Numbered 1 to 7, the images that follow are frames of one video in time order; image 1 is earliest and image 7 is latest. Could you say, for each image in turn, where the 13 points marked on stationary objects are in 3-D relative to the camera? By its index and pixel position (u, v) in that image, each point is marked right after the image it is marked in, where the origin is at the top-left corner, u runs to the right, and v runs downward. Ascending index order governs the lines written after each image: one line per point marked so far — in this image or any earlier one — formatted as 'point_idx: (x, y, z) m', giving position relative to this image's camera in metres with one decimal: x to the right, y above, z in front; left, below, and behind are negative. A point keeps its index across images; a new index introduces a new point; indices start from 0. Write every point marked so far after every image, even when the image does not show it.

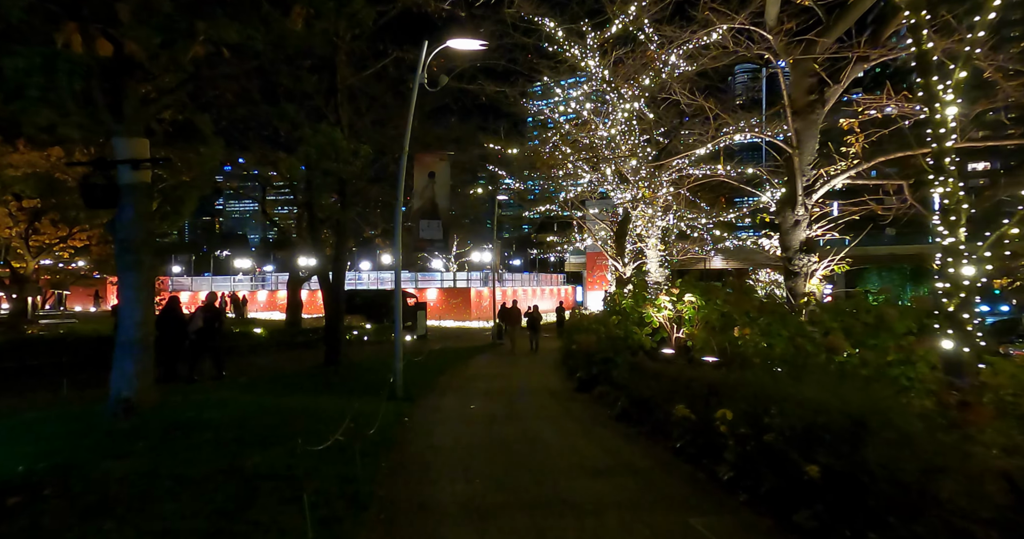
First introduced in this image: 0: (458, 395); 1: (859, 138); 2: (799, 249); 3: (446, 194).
0: (-1.0, -2.3, +11.9) m
1: (+4.8, +1.8, +9.0) m
2: (+4.1, +0.3, +9.1) m
3: (-1.2, +1.4, +11.7) m
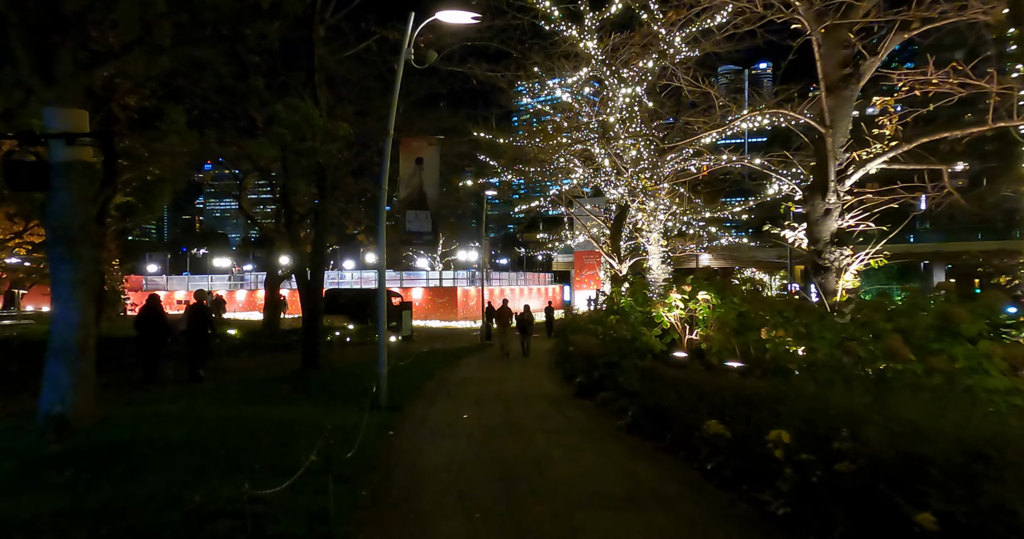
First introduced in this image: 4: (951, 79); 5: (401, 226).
0: (-1.1, -2.3, +10.8) m
1: (+4.8, +1.9, +8.1) m
2: (+4.1, +0.4, +8.2) m
3: (-1.3, +1.4, +10.7) m
4: (+5.2, +2.3, +7.6) m
5: (-1.8, +0.7, +10.5) m
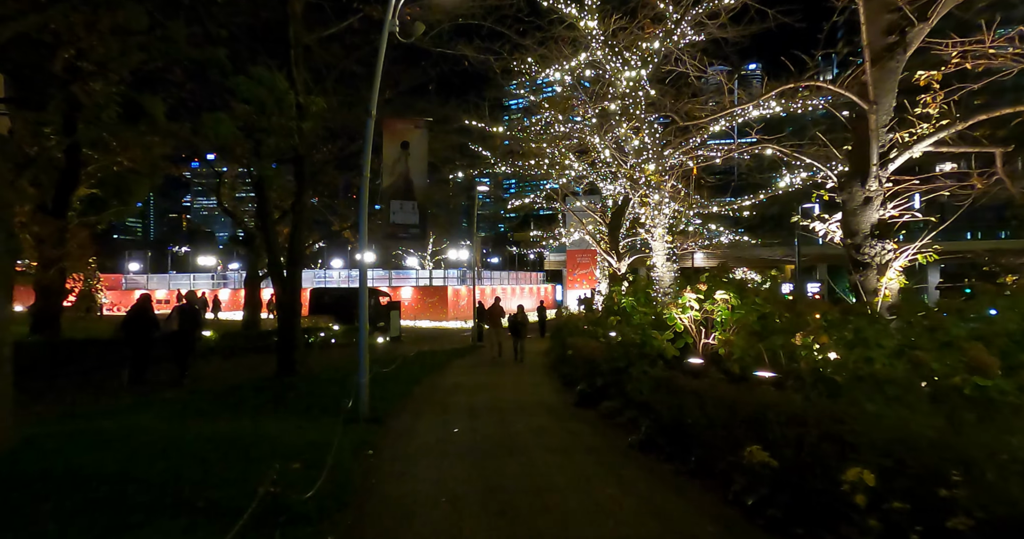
0: (-1.1, -2.2, +9.8) m
1: (+4.8, +1.9, +7.1) m
2: (+4.0, +0.4, +7.2) m
3: (-1.3, +1.5, +9.6) m
4: (+5.2, +2.3, +6.6) m
5: (-1.9, +0.8, +9.4) m
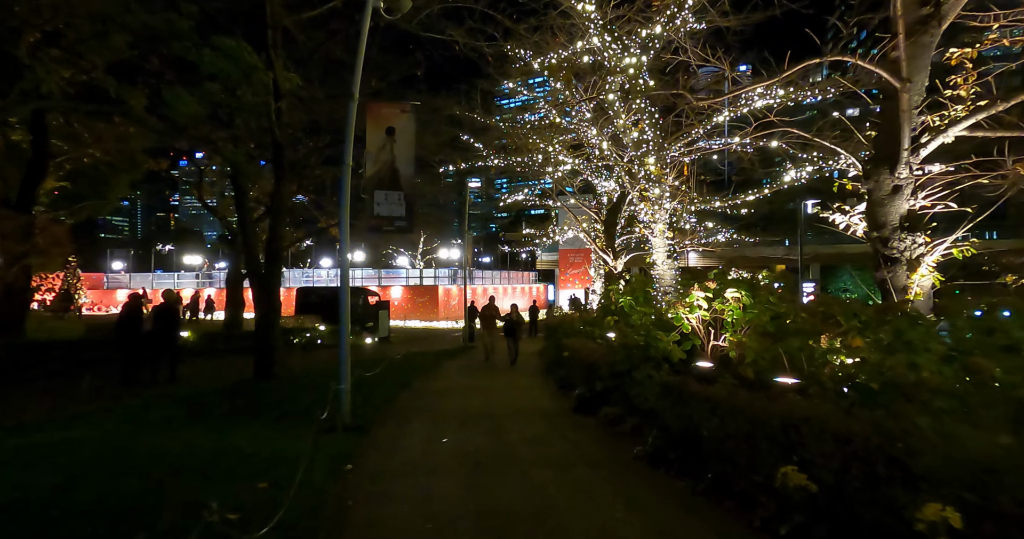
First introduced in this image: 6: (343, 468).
0: (-1.2, -2.2, +9.1) m
1: (+4.7, +2.0, +6.5) m
2: (+4.0, +0.4, +6.6) m
3: (-1.4, +1.5, +8.9) m
4: (+5.1, +2.3, +6.0) m
5: (-2.0, +0.8, +8.7) m
6: (-1.7, -2.0, +6.4) m
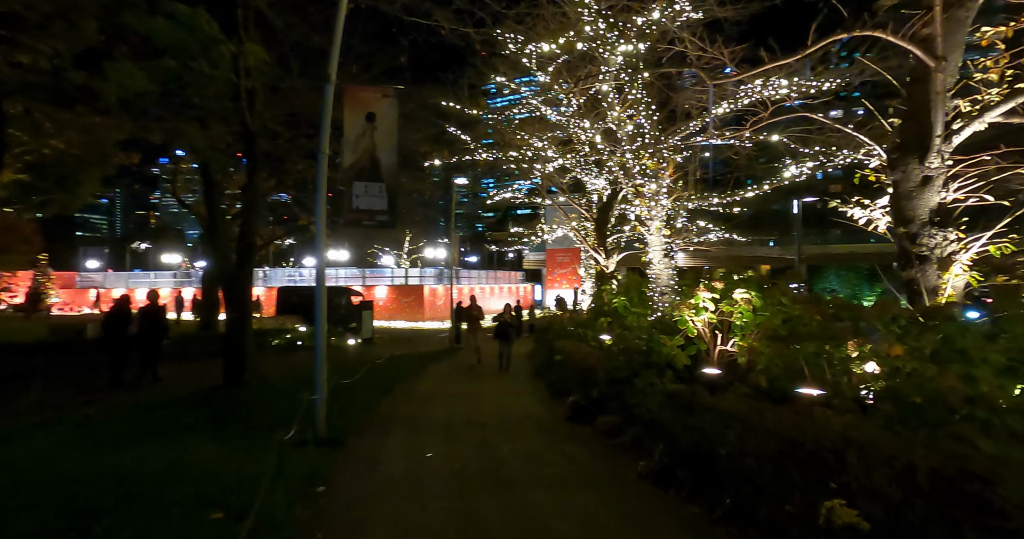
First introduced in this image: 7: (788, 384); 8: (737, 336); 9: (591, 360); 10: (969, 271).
0: (-1.4, -2.1, +8.4) m
1: (+4.7, +2.0, +5.9) m
2: (+3.9, +0.5, +6.0) m
3: (-1.5, +1.6, +8.2) m
4: (+5.1, +2.3, +5.5) m
5: (-2.1, +0.8, +8.0) m
6: (-1.8, -2.0, +5.7) m
7: (+2.7, -1.1, +6.3) m
8: (+2.7, -0.8, +7.7) m
9: (+1.2, -1.3, +9.5) m
10: (+4.3, 0.0, +6.1) m
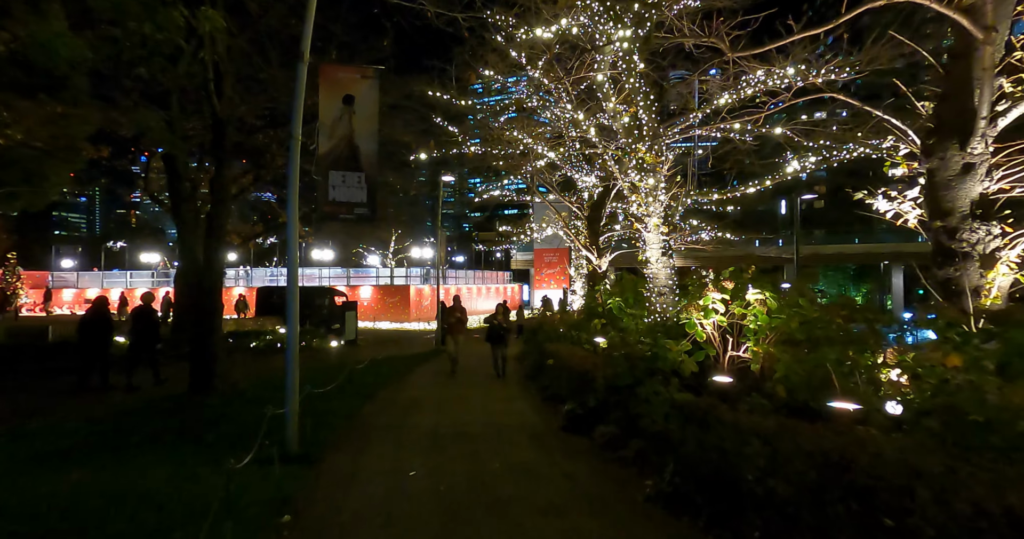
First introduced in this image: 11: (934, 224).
0: (-1.5, -2.1, +7.7) m
1: (+4.6, +2.0, +5.4) m
2: (+3.9, +0.5, +5.4) m
3: (-1.6, +1.6, +7.5) m
4: (+5.0, +2.4, +4.9) m
5: (-2.2, +0.9, +7.3) m
6: (-1.8, -1.9, +5.0) m
7: (+2.6, -1.1, +5.7) m
8: (+2.6, -0.8, +7.0) m
9: (+1.0, -1.3, +8.8) m
10: (+4.3, 0.0, +5.5) m
11: (+3.7, +0.4, +5.6) m
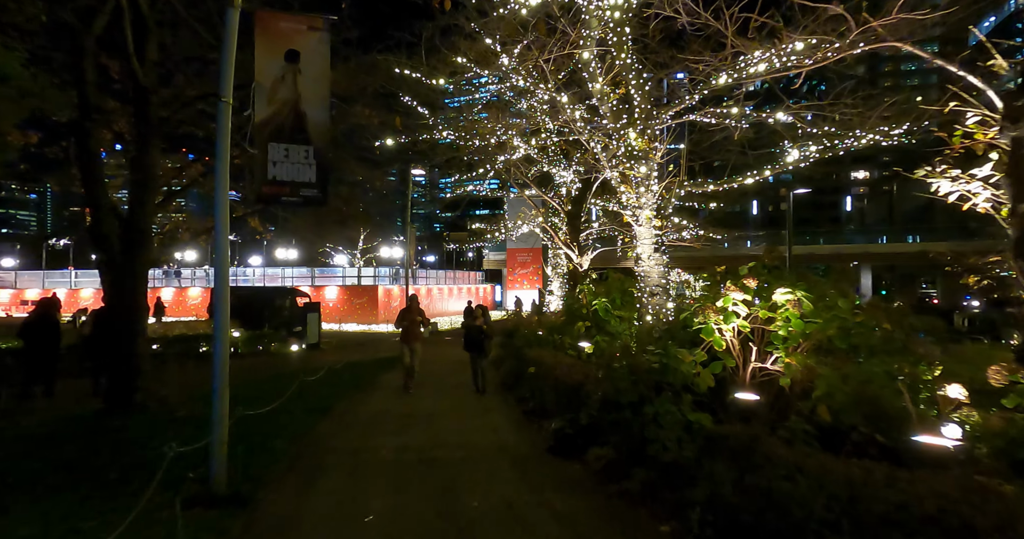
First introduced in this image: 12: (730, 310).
0: (-1.7, -2.1, +6.4) m
1: (+4.5, +2.1, +4.3) m
2: (+3.8, +0.5, +4.3) m
3: (-1.8, +1.6, +6.2) m
4: (+5.0, +2.4, +3.9) m
5: (-2.3, +0.9, +5.9) m
6: (-1.9, -1.9, +3.6) m
7: (+2.5, -1.0, +4.5) m
8: (+2.4, -0.7, +5.9) m
9: (+0.8, -1.3, +7.6) m
10: (+4.2, 0.0, +4.4) m
11: (+3.6, +0.4, +4.5) m
12: (+2.0, -0.4, +6.1) m
